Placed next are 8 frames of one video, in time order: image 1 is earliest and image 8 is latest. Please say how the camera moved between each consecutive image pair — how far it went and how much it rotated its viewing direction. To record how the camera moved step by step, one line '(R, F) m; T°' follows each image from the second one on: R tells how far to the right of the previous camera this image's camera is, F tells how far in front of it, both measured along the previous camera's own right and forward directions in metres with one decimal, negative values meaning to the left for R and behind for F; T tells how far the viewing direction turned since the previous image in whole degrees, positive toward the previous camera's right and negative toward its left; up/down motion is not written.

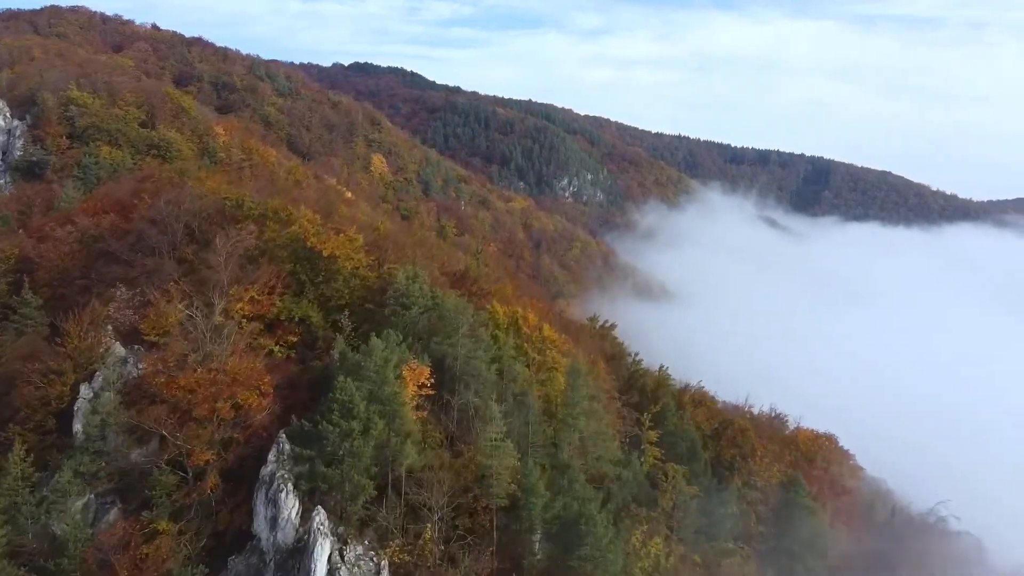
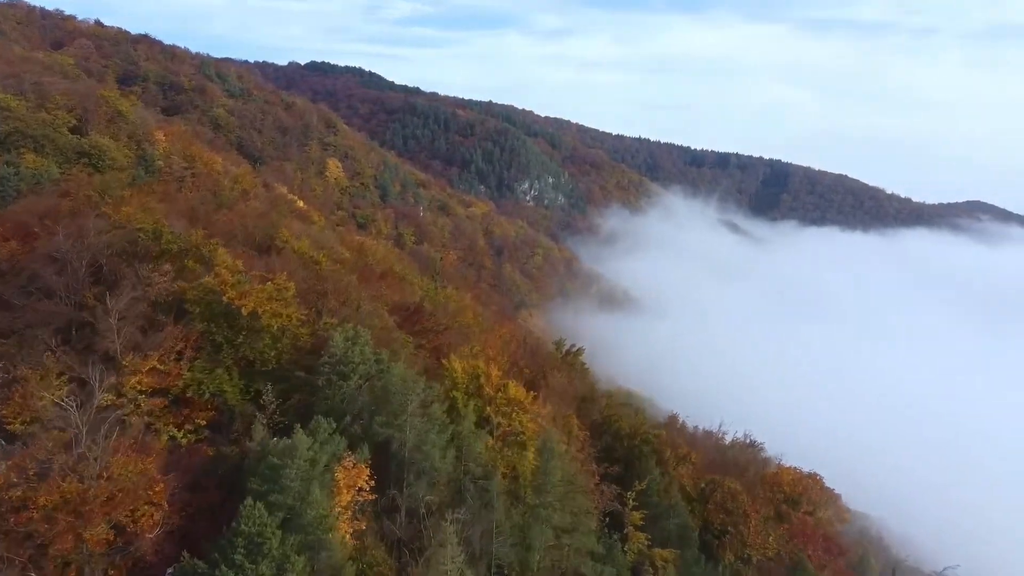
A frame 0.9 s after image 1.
(0.0, +1.5) m; +3°
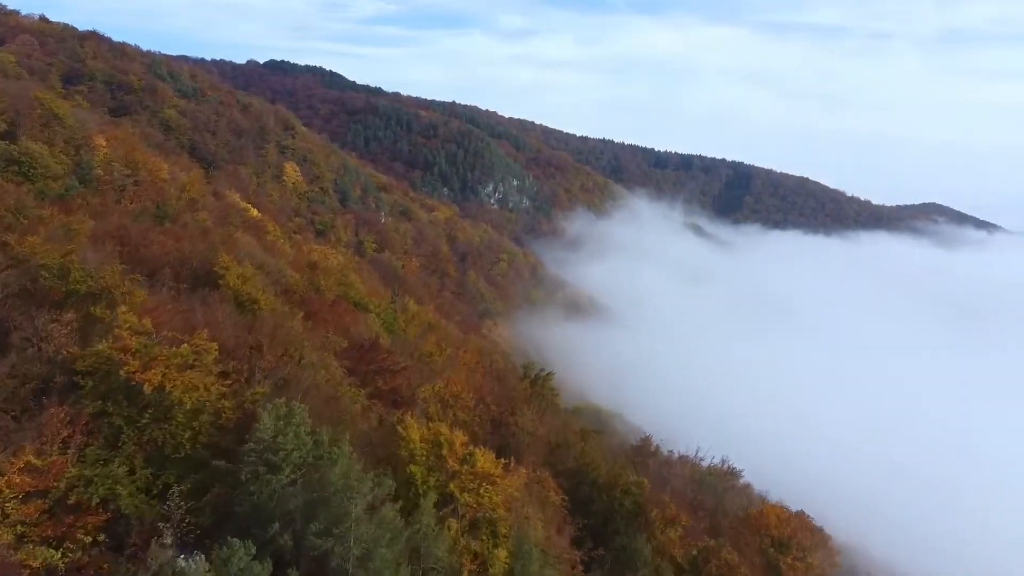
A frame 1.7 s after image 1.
(0.0, +1.3) m; +3°
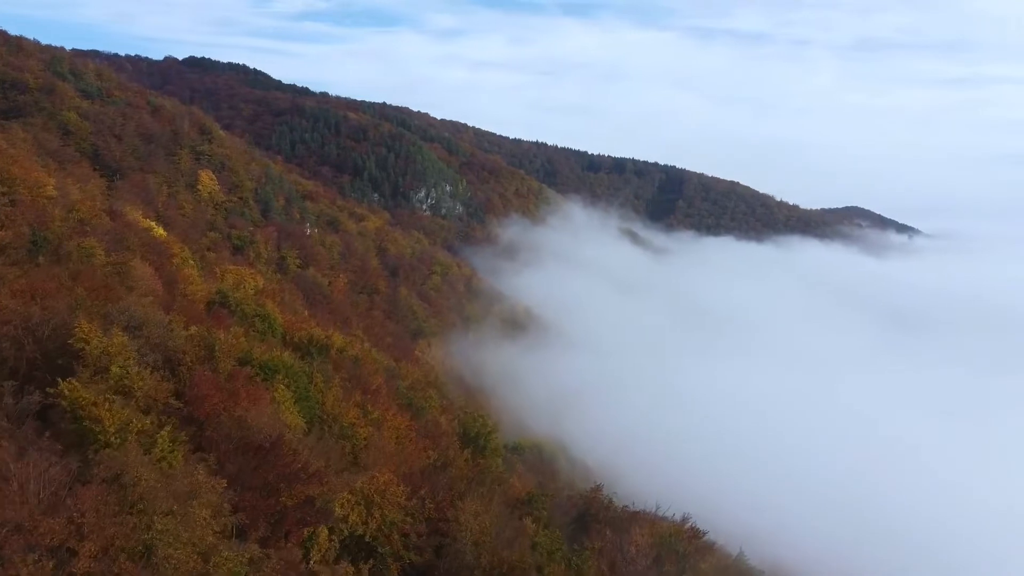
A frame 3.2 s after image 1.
(-0.1, +2.5) m; +5°
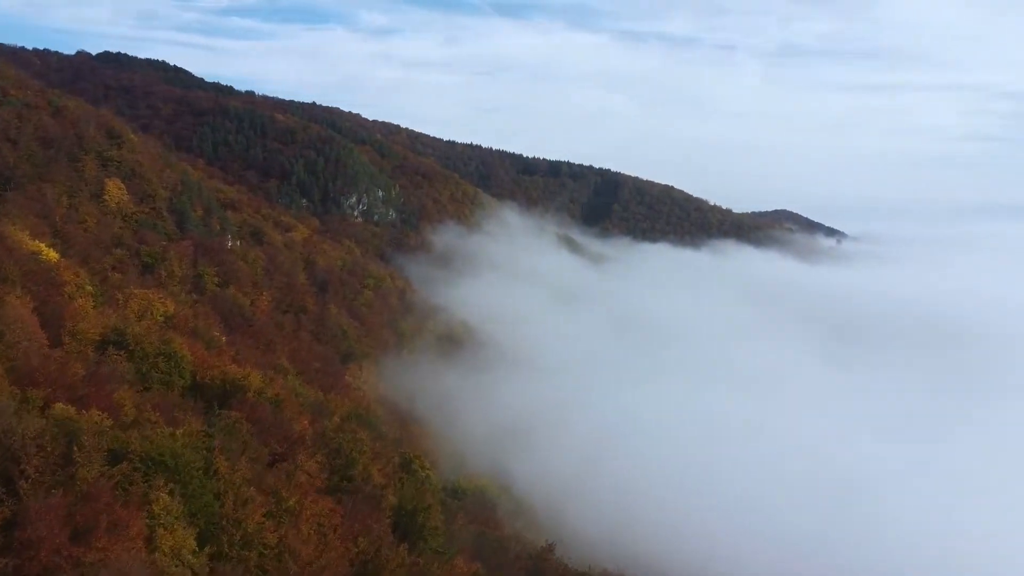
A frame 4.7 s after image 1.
(-0.1, +2.4) m; +5°
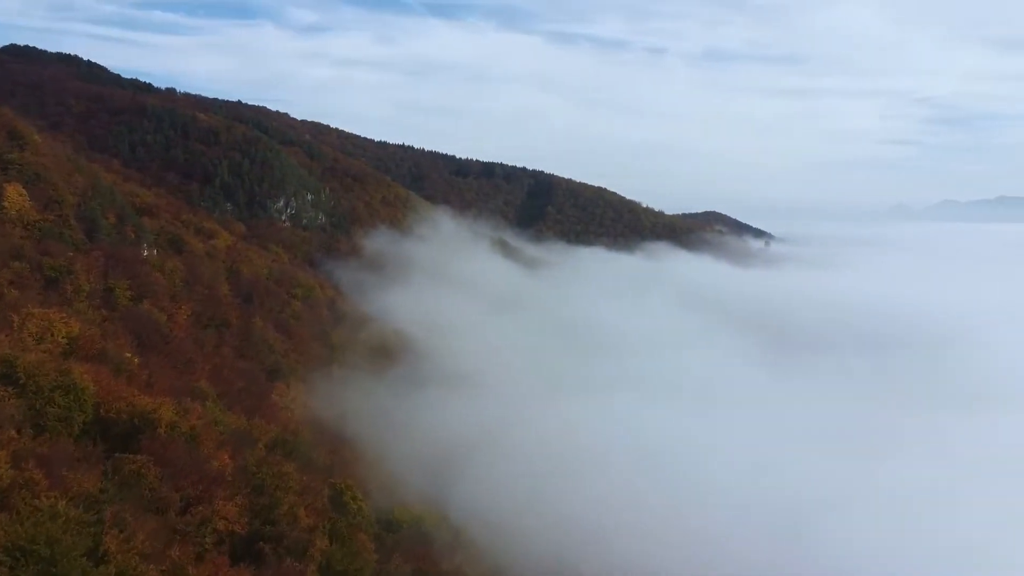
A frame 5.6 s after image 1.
(-0.1, +1.5) m; +5°
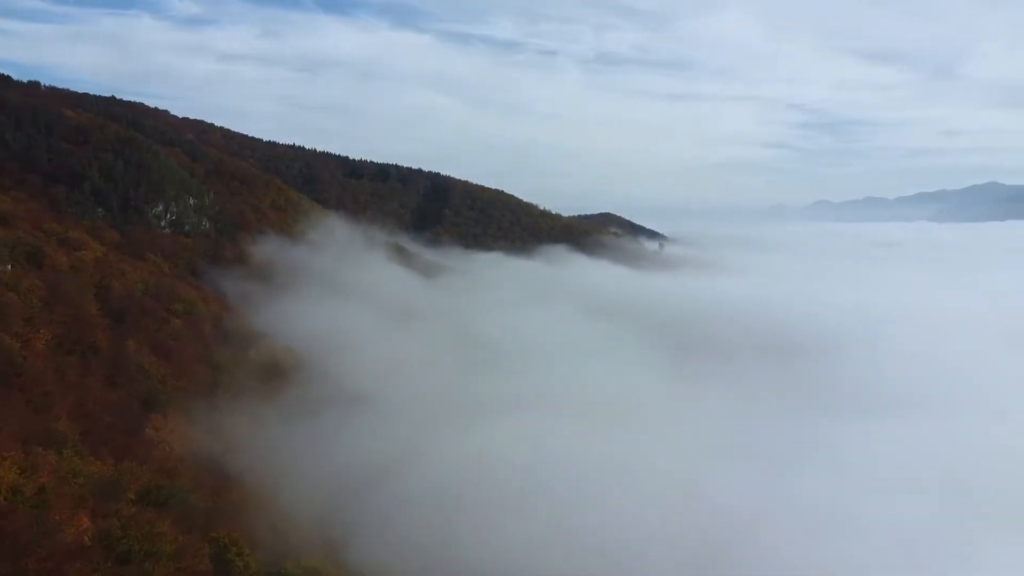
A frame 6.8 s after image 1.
(-0.2, +2.0) m; +7°
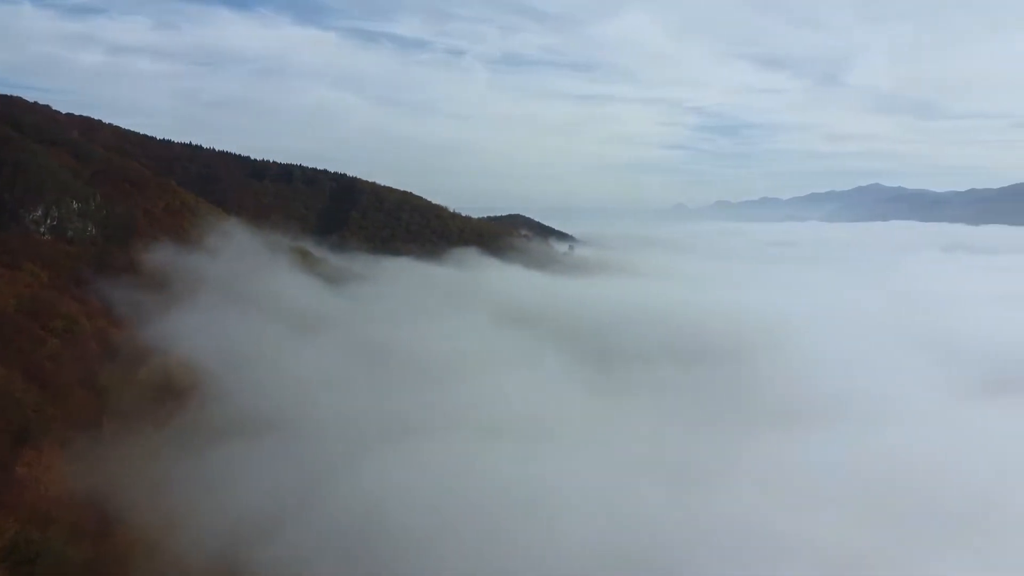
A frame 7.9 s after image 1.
(-0.2, +1.7) m; +7°
